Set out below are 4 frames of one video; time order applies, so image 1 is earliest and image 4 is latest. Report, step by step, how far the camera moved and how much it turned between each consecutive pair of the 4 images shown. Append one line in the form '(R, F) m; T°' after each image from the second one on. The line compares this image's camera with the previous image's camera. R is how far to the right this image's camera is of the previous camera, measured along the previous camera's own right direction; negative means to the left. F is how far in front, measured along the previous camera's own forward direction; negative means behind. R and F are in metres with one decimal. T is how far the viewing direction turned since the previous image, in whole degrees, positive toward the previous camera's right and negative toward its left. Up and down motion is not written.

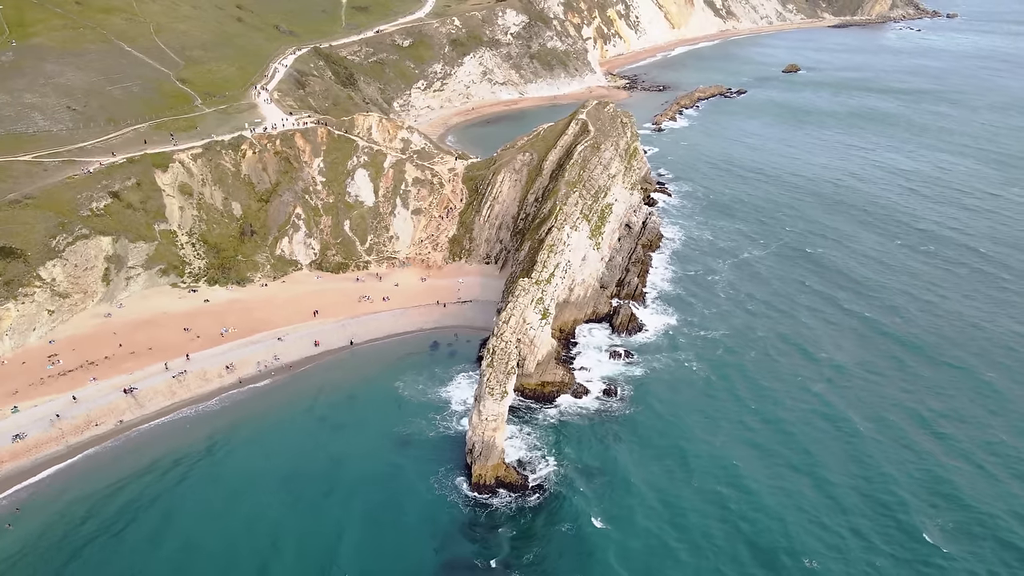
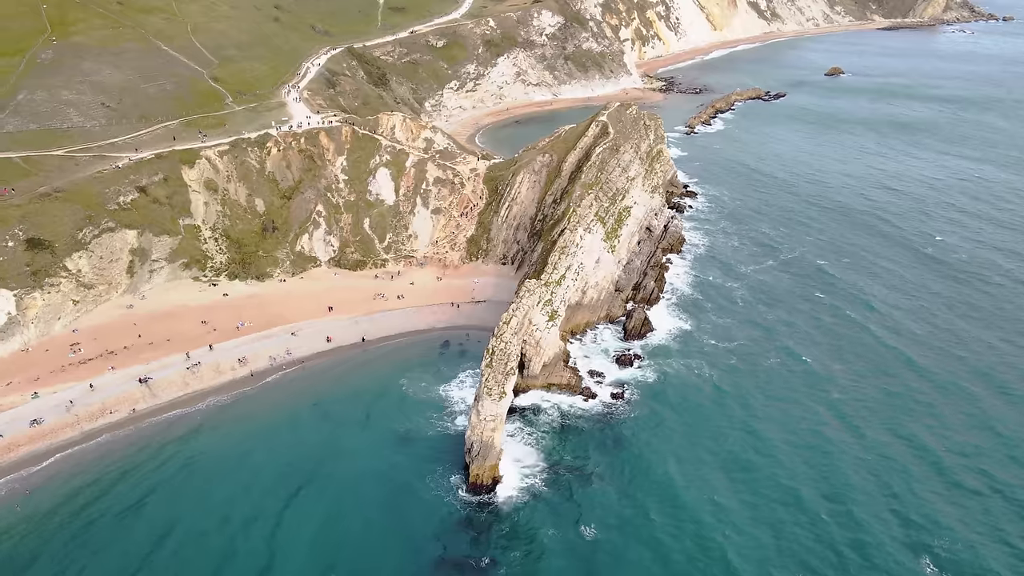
(+1.8, +0.1) m; -3°
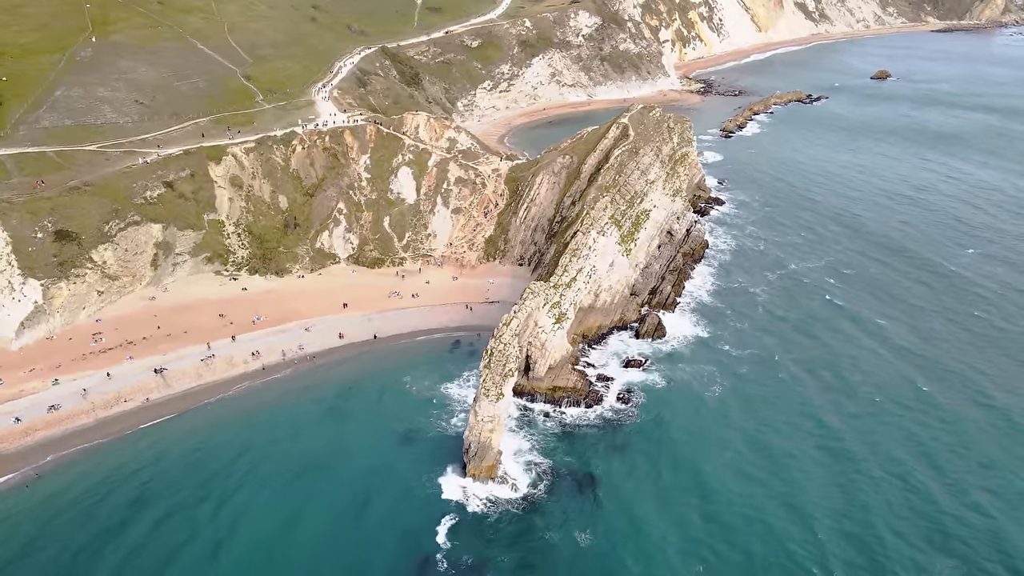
(+1.9, +0.1) m; -3°
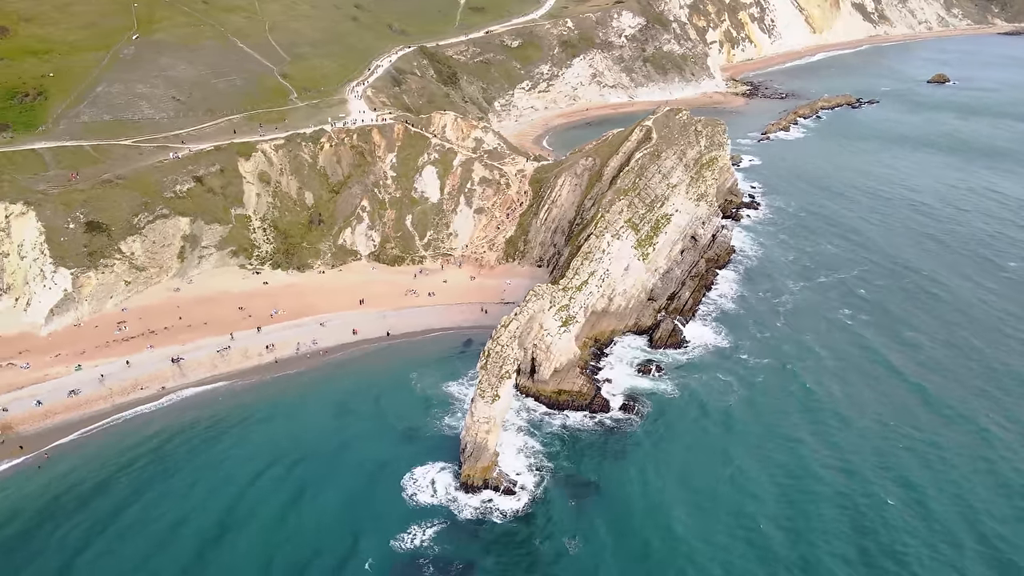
(+2.2, +0.1) m; -3°
